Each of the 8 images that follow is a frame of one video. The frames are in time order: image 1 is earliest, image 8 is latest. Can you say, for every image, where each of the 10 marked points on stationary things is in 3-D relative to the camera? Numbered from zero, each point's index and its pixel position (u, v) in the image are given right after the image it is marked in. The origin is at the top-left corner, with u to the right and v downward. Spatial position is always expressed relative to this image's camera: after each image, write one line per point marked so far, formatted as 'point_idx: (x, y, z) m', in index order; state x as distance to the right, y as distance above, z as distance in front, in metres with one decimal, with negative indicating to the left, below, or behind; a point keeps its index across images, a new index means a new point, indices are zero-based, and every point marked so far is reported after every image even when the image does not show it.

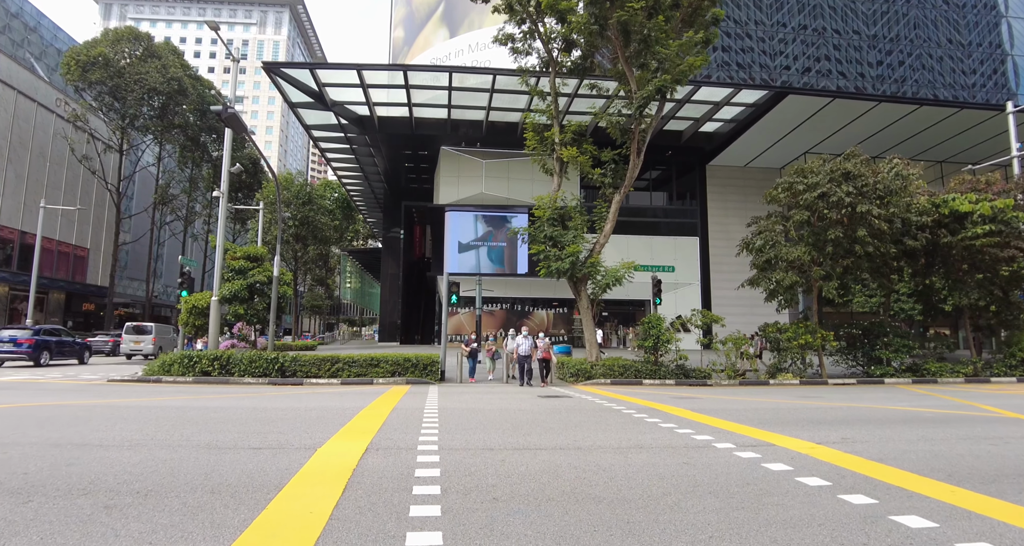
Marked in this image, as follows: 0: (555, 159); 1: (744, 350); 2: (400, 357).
0: (+1.6, +4.1, +18.3) m
1: (+7.7, -2.6, +17.3) m
2: (-3.3, -2.5, +15.4) m
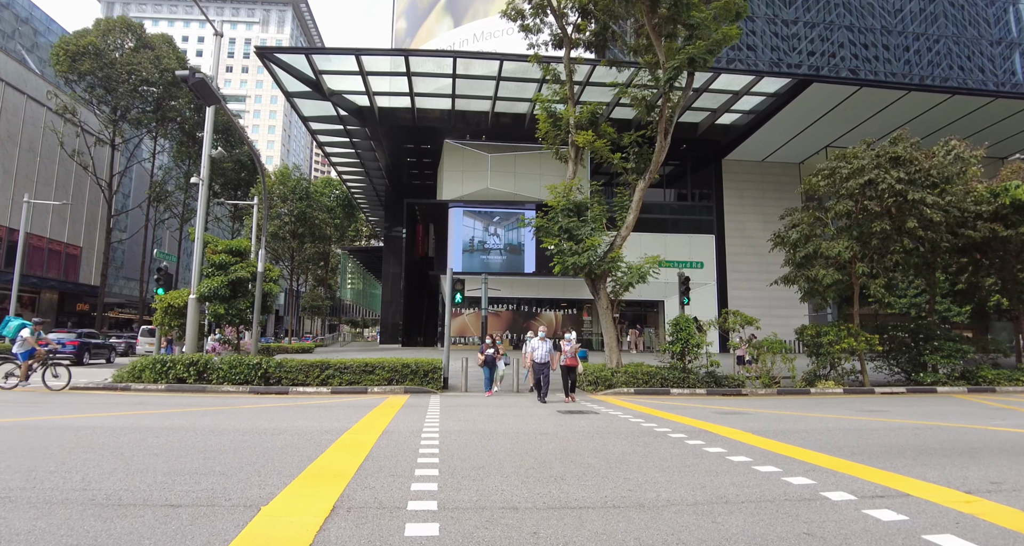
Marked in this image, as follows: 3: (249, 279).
0: (+1.9, +4.2, +16.7) m
1: (+8.0, -2.5, +15.5) m
2: (-3.0, -2.4, +13.7) m
3: (-7.6, -0.2, +15.0) m
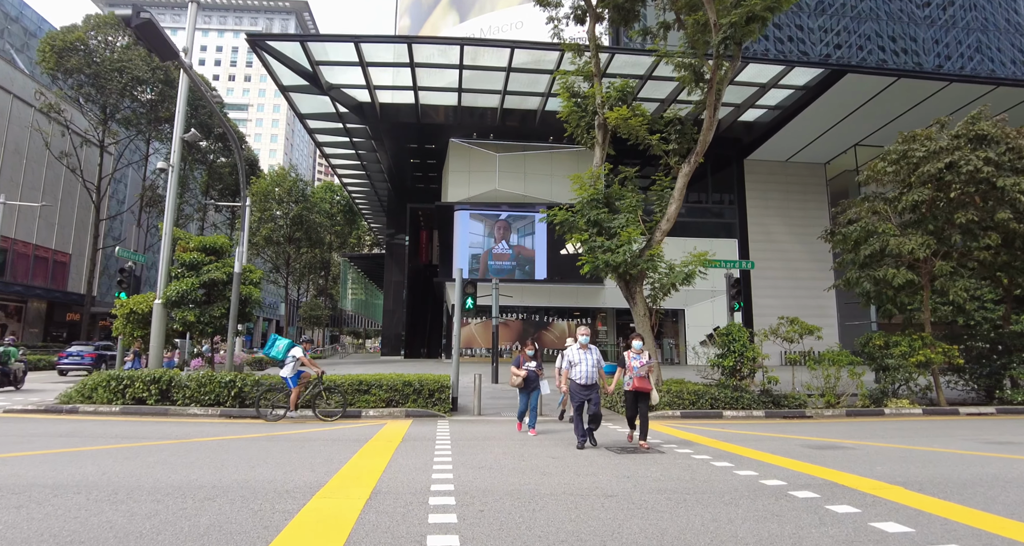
0: (+2.4, +4.1, +14.6) m
1: (+8.5, -2.5, +13.3) m
2: (-2.5, -2.4, +11.5) m
3: (-7.1, -0.2, +12.9) m
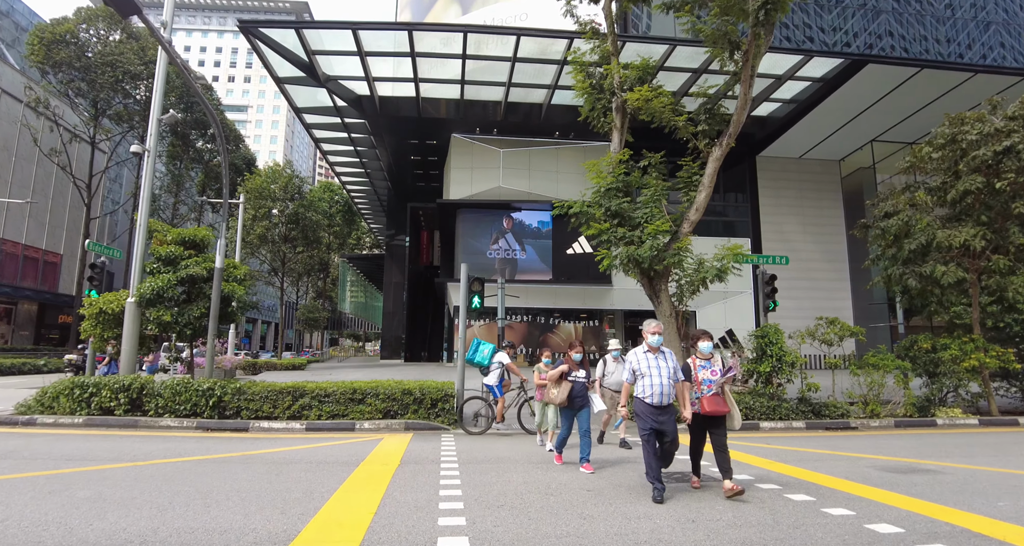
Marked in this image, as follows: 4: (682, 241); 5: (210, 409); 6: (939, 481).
0: (+2.7, +4.2, +13.4) m
1: (+8.8, -2.4, +12.0) m
2: (-2.3, -2.3, +10.3) m
3: (-6.9, -0.1, +11.7) m
4: (+3.6, +0.7, +11.2) m
5: (-5.9, -2.6, +10.1) m
6: (+4.9, -2.4, +6.1) m
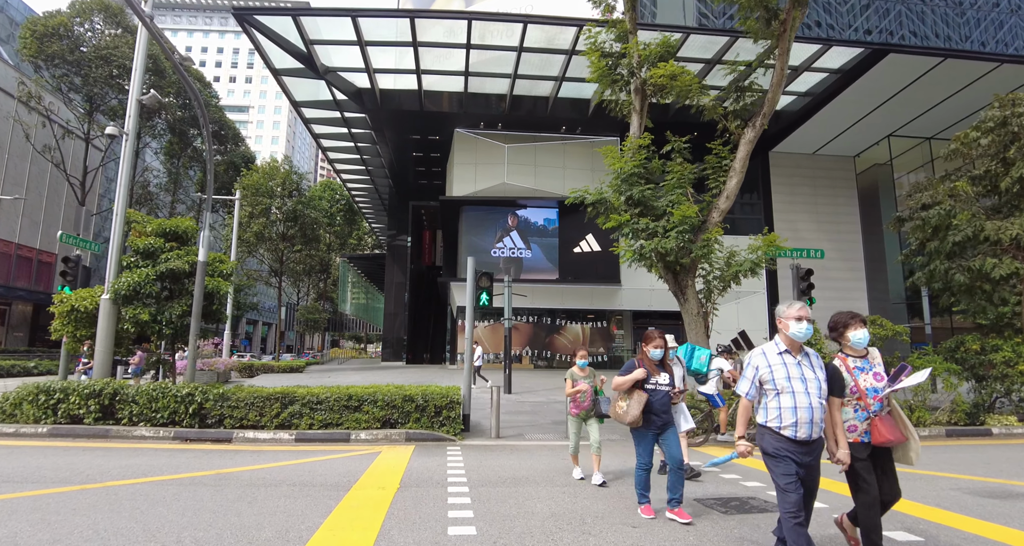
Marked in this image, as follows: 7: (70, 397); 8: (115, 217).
0: (+2.9, +4.3, +12.3) m
1: (+9.0, -2.3, +11.0) m
2: (-2.1, -2.1, +9.3) m
3: (-6.7, 0.0, +10.7) m
4: (+3.9, +0.8, +10.1) m
5: (-5.6, -2.5, +9.1) m
6: (+5.1, -2.3, +5.0) m
7: (-7.7, -2.2, +9.1) m
8: (-7.9, +1.1, +10.3) m
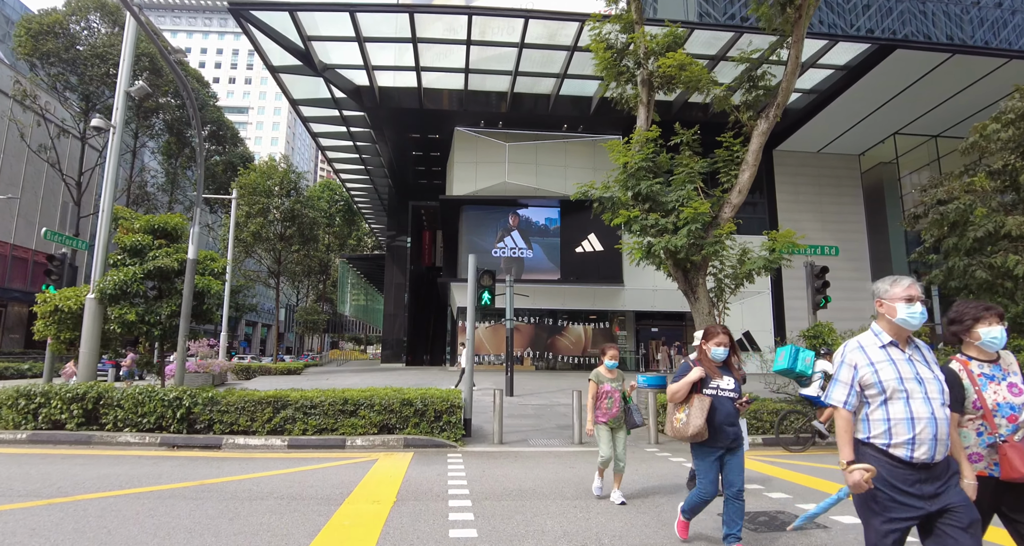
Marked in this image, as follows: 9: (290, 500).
0: (+3.0, +4.4, +11.9) m
1: (+9.1, -2.2, +10.5) m
2: (-2.0, -2.1, +8.8) m
3: (-6.6, 0.0, +10.2) m
4: (+3.9, +0.8, +9.7) m
5: (-5.6, -2.5, +8.7) m
6: (+5.2, -2.2, +4.6) m
7: (-7.6, -2.1, +8.6) m
8: (-7.8, +1.1, +9.9) m
9: (-2.3, -2.3, +5.2) m
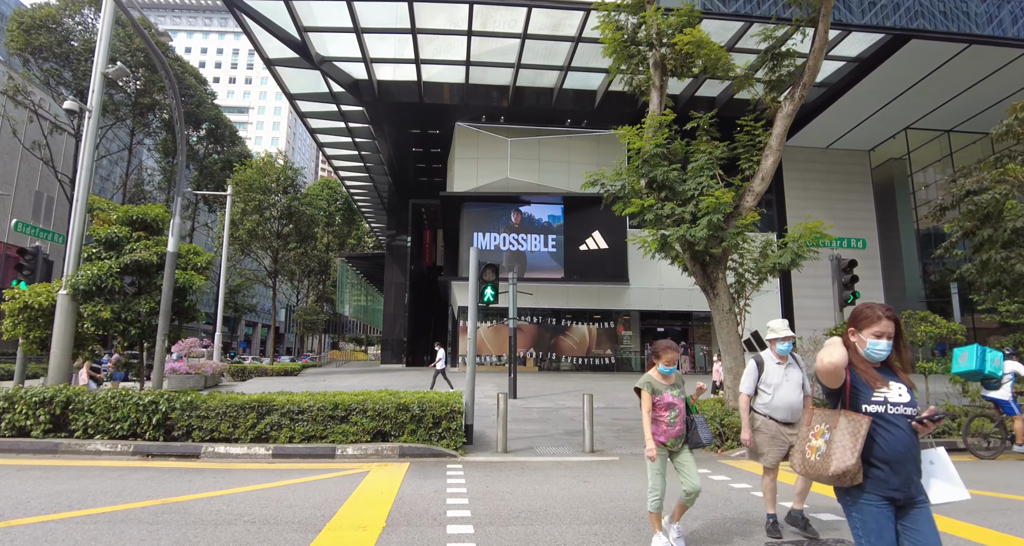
0: (+3.0, +4.5, +11.2) m
1: (+9.2, -2.1, +9.8) m
2: (-1.9, -2.0, +8.1) m
3: (-6.5, +0.1, +9.5) m
4: (+4.0, +1.0, +9.0) m
5: (-5.5, -2.4, +7.9) m
6: (+5.3, -2.1, +3.9) m
7: (-7.6, -2.0, +7.9) m
8: (-7.7, +1.2, +9.2) m
9: (-2.2, -2.2, +4.5) m
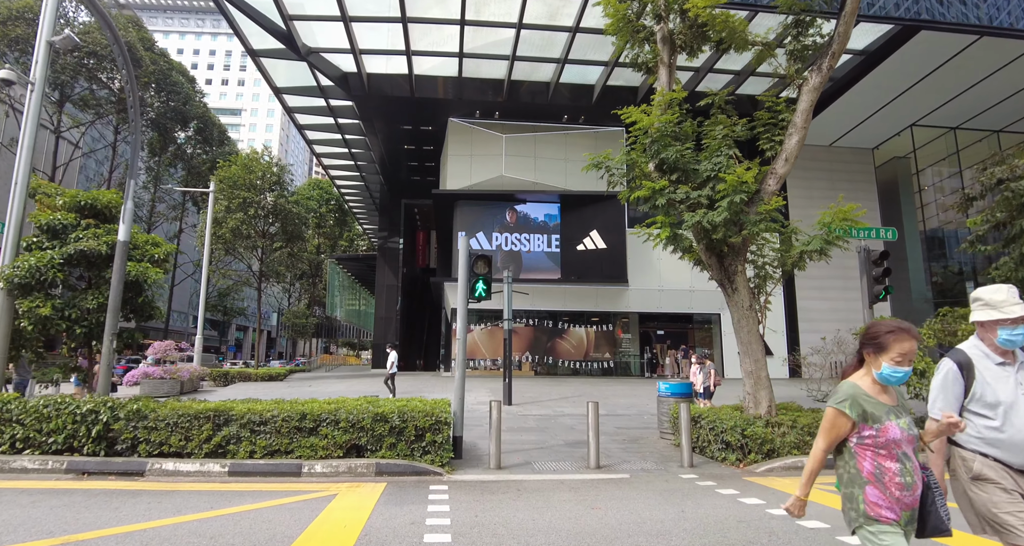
0: (+2.9, +4.6, +10.3) m
1: (+9.1, -2.0, +8.9) m
2: (-2.0, -1.9, +7.1) m
3: (-6.6, +0.3, +8.5) m
4: (+3.9, +1.1, +8.0) m
5: (-5.6, -2.2, +6.9) m
6: (+5.2, -1.9, +2.9) m
7: (-7.6, -1.9, +6.8) m
8: (-7.8, +1.4, +8.2) m
9: (-2.2, -2.0, +3.5) m
